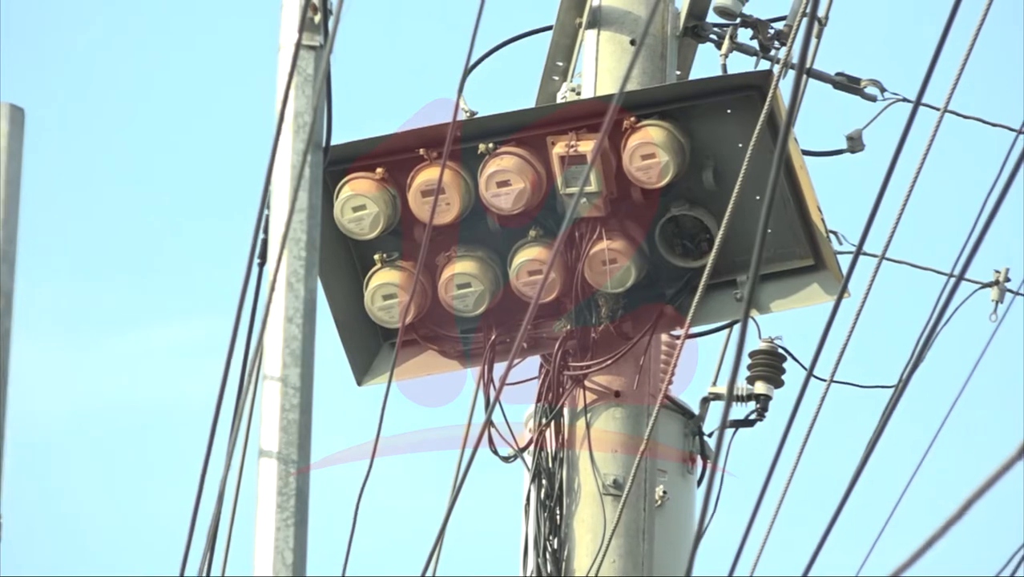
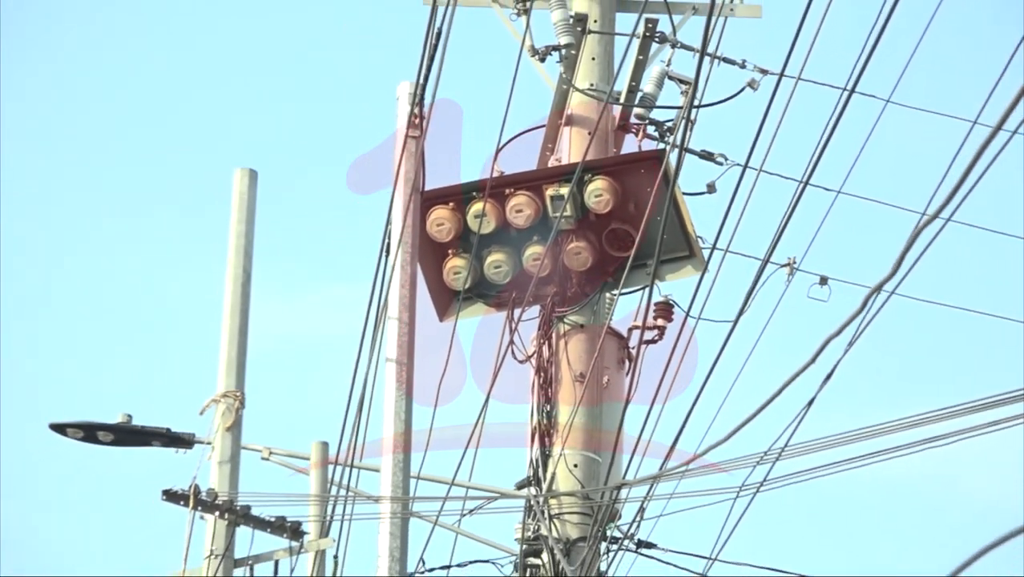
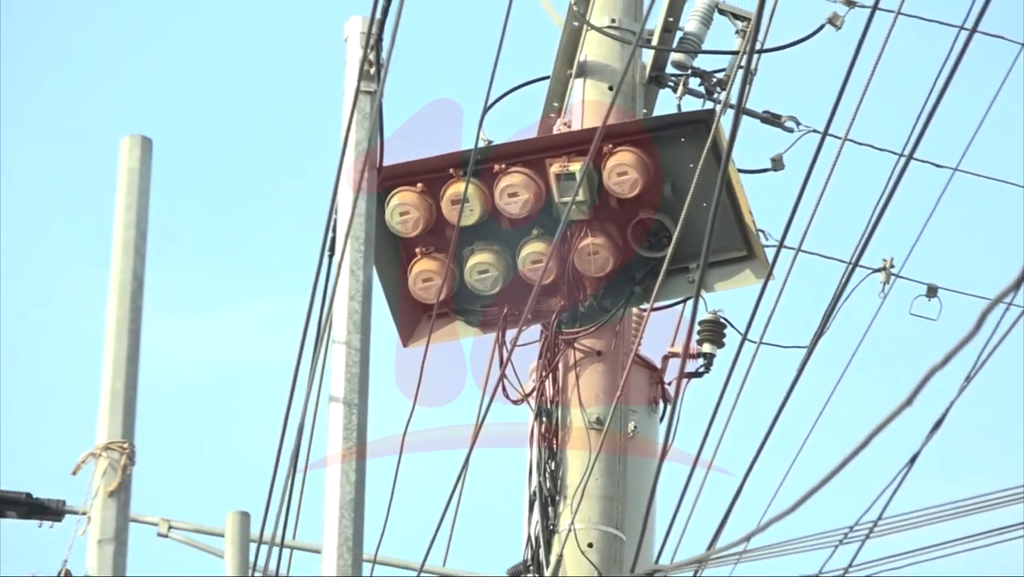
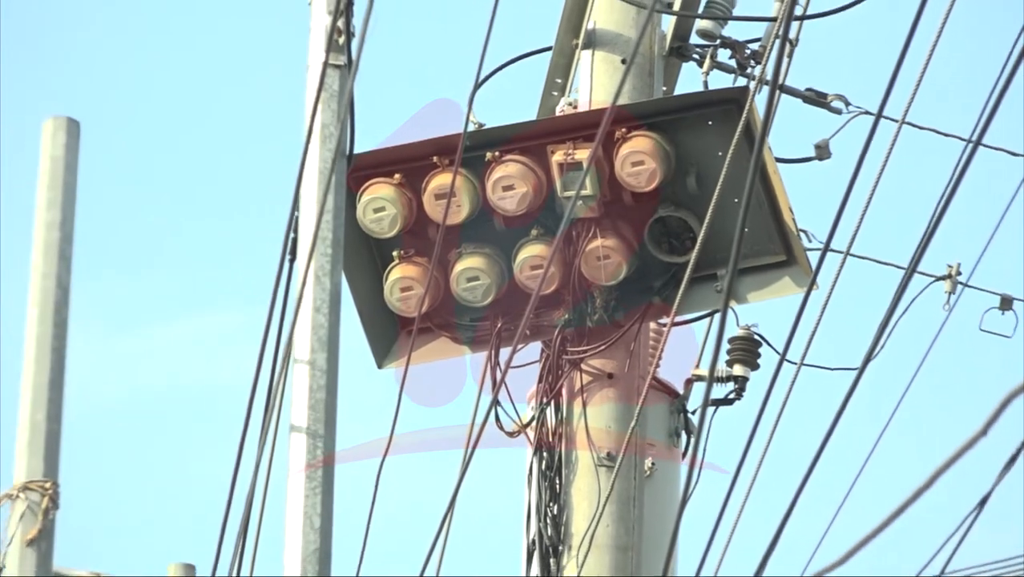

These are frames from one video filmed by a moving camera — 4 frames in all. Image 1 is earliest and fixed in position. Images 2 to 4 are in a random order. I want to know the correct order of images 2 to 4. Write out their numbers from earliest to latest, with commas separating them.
4, 3, 2
